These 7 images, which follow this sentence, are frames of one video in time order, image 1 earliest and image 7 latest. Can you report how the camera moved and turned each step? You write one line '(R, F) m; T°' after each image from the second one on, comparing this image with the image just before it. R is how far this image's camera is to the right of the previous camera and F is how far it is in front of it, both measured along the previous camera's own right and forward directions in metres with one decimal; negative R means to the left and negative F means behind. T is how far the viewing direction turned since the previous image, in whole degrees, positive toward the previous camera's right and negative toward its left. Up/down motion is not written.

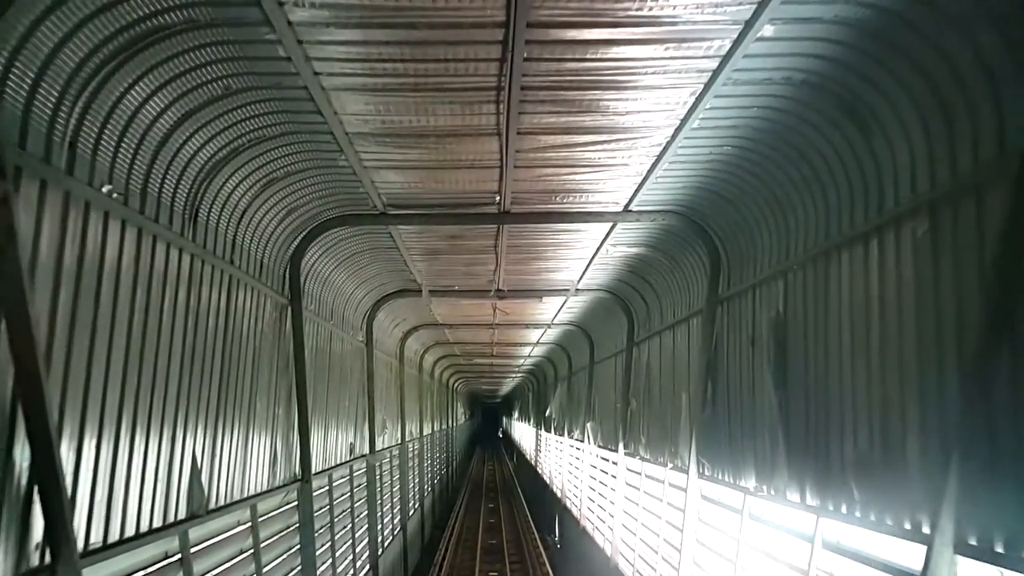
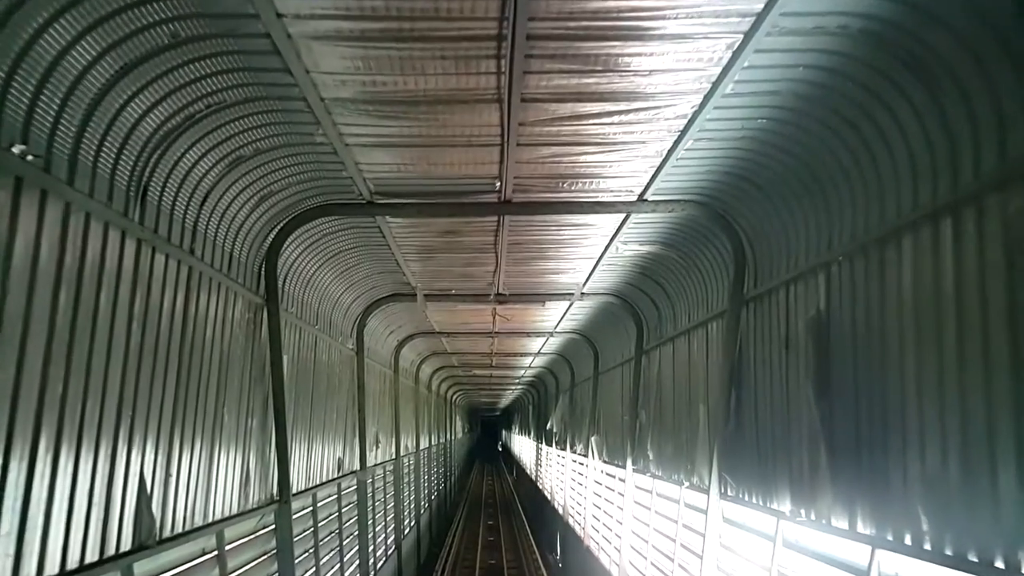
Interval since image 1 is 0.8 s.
(0.0, +0.8) m; 0°
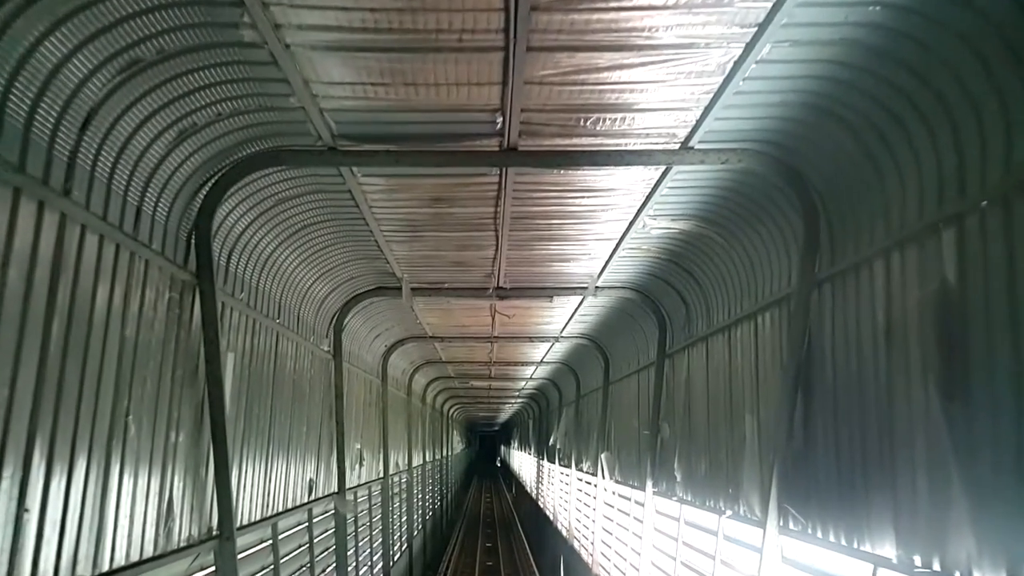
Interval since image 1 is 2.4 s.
(0.0, +1.5) m; 0°
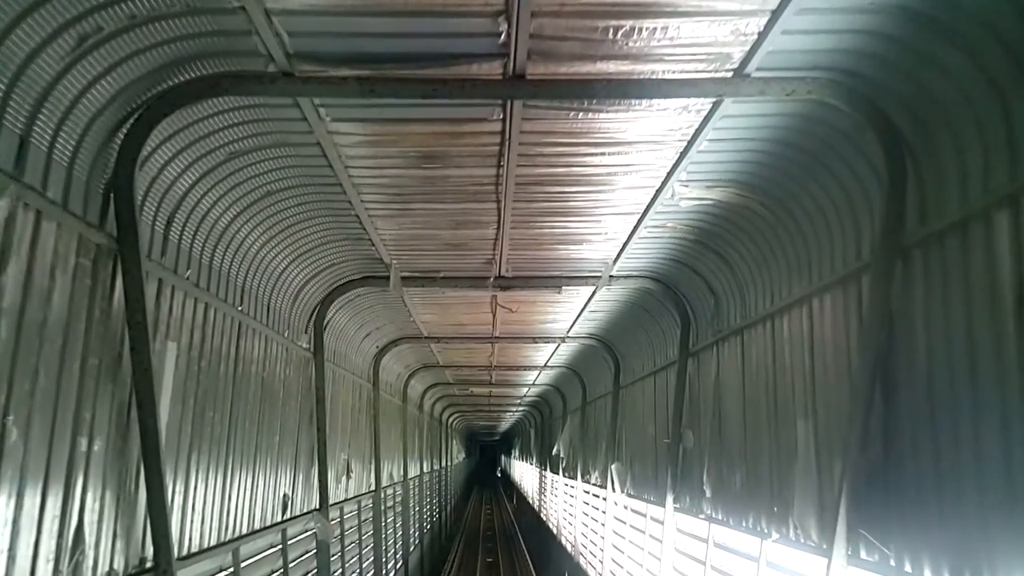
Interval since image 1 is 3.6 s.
(0.0, +1.1) m; 0°
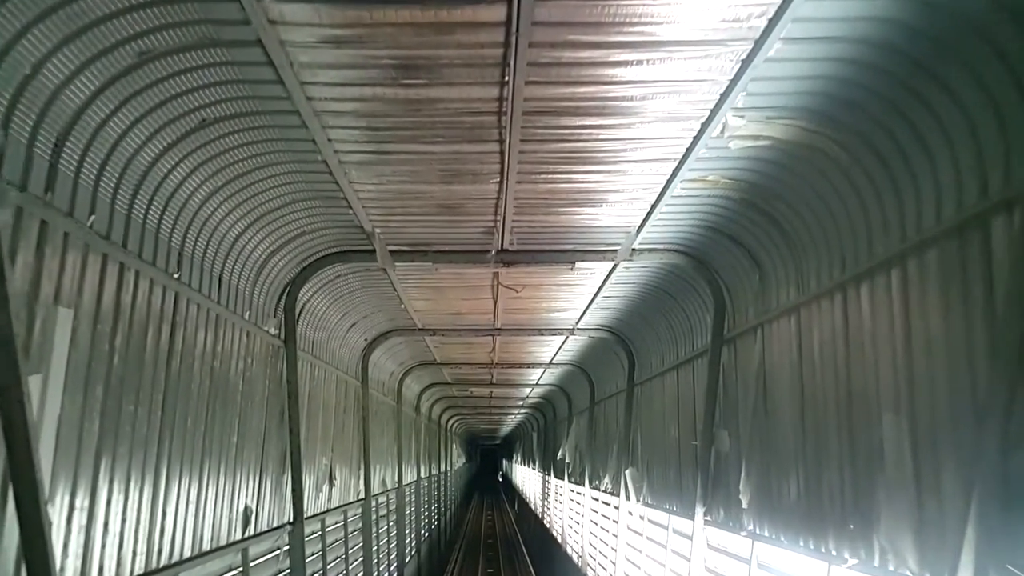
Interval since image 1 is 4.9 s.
(0.0, +1.2) m; 0°
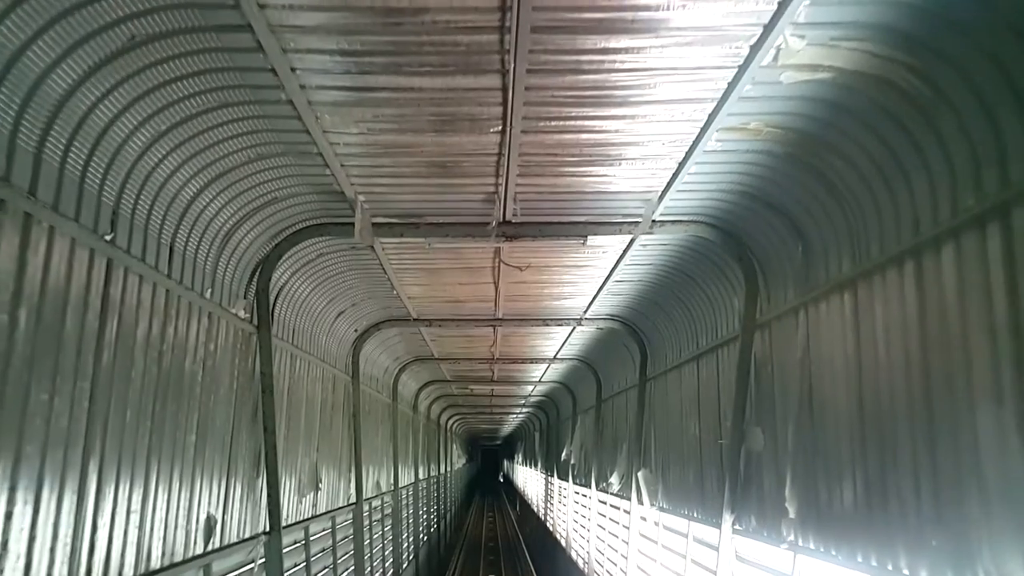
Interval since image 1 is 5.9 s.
(0.0, +0.9) m; 0°
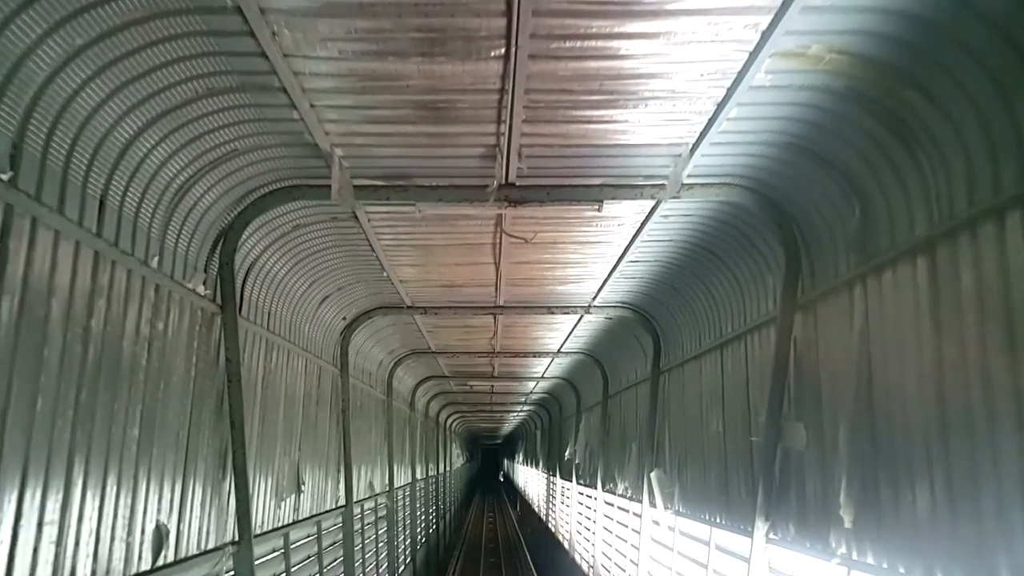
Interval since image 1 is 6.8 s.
(0.0, +0.9) m; 0°
